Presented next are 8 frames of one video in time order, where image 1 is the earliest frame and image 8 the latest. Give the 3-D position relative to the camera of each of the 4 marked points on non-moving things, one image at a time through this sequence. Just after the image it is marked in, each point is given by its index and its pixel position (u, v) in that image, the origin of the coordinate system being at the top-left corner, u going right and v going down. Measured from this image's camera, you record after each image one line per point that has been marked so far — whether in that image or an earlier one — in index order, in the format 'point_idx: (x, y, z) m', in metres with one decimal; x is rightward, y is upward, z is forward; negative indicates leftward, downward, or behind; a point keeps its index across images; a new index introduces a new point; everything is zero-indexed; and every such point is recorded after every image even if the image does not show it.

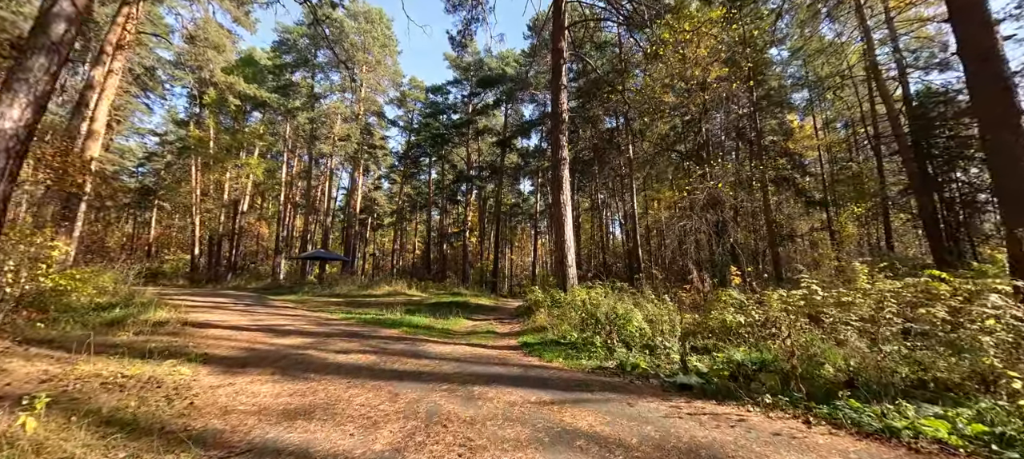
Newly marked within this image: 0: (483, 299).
0: (-1.1, -2.7, +15.0) m
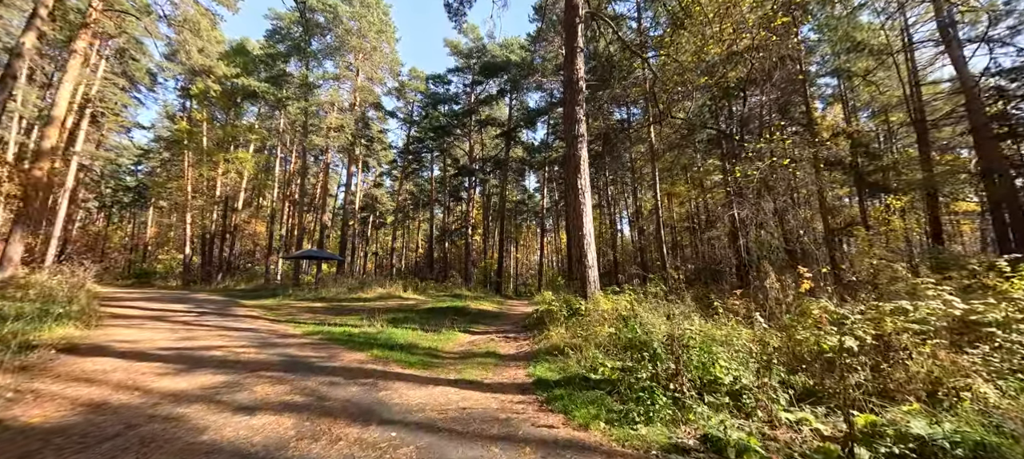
0: (-0.9, -2.6, +13.6) m
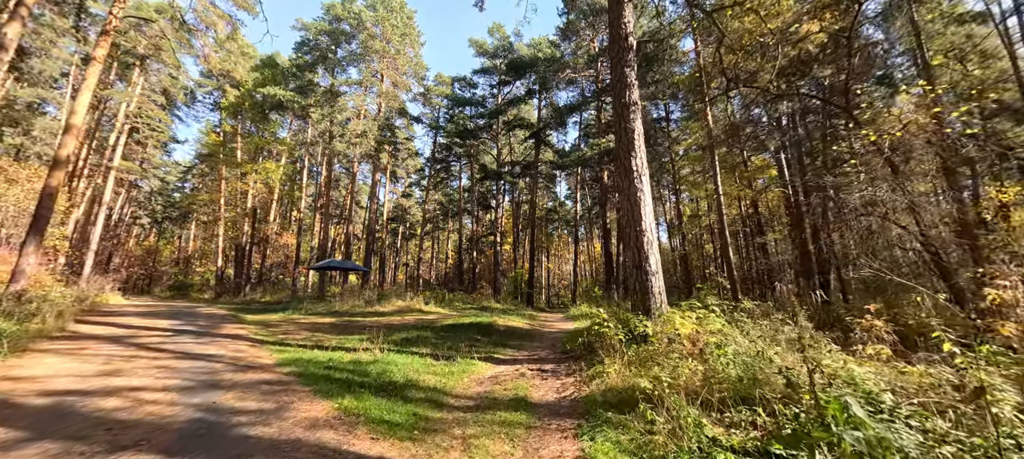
0: (+0.1, -2.7, +12.1) m
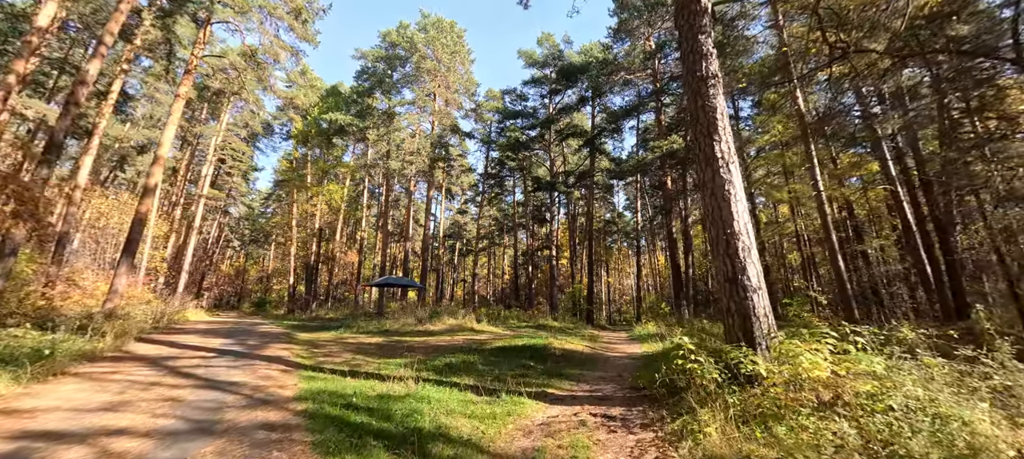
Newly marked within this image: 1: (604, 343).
0: (+1.8, -3.1, +11.1) m
1: (+2.5, -3.1, +10.8) m
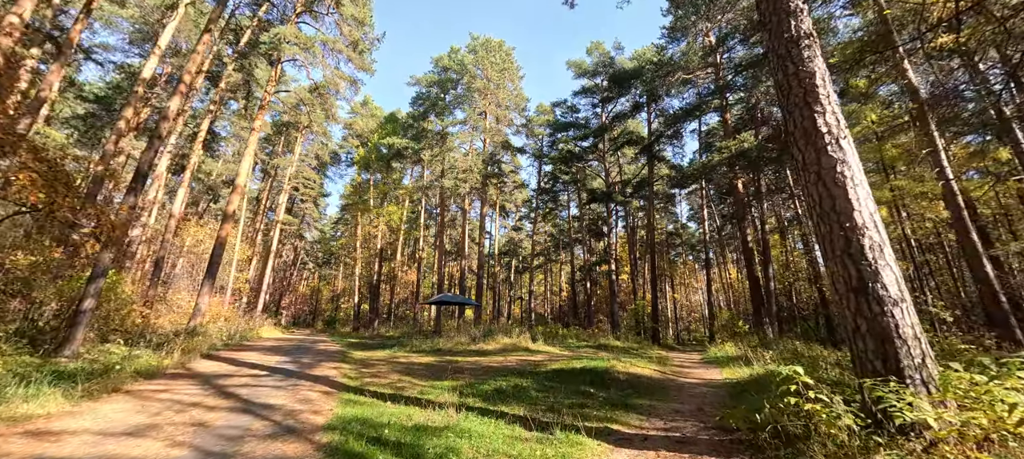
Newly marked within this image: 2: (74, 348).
0: (+3.3, -3.3, +10.1) m
1: (+3.9, -3.3, +9.6) m
2: (-7.6, -2.0, +6.9) m
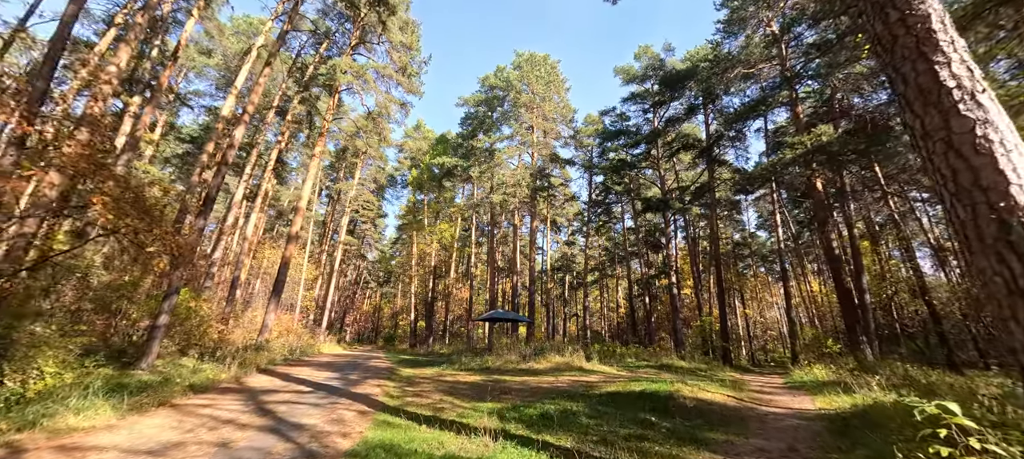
0: (+4.5, -3.5, +9.0) m
1: (+5.1, -3.5, +8.5) m
2: (-6.8, -2.4, +7.4) m
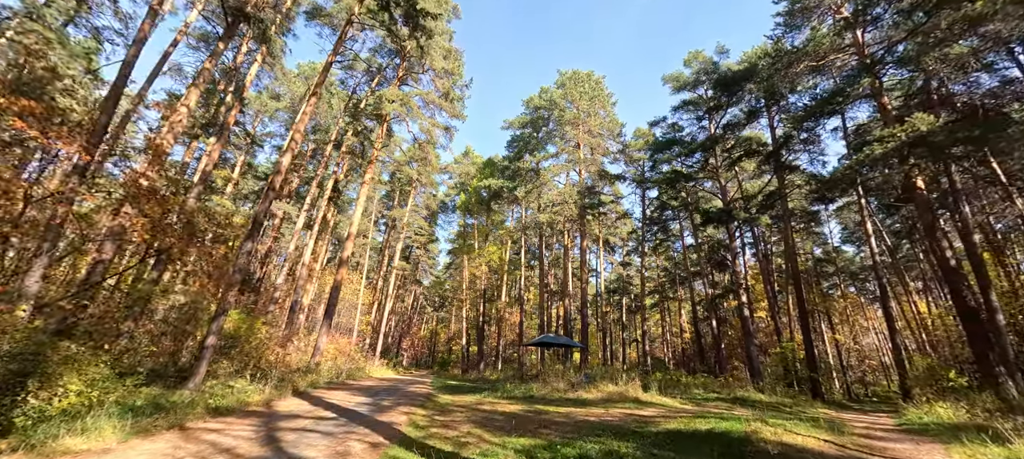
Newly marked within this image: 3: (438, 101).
0: (+5.4, -3.7, +7.6) m
1: (+5.9, -3.6, +7.0) m
2: (-6.0, -2.9, +7.6) m
3: (-2.9, +5.1, +15.7) m
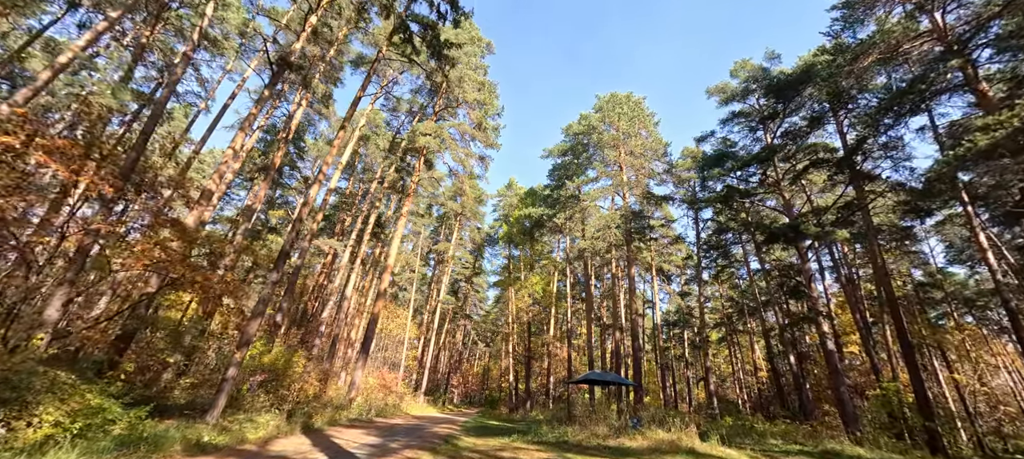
0: (+5.8, -3.8, +5.8) m
1: (+6.3, -3.6, +5.2) m
2: (-5.5, -3.5, +7.4) m
3: (-1.5, +3.9, +15.7) m
